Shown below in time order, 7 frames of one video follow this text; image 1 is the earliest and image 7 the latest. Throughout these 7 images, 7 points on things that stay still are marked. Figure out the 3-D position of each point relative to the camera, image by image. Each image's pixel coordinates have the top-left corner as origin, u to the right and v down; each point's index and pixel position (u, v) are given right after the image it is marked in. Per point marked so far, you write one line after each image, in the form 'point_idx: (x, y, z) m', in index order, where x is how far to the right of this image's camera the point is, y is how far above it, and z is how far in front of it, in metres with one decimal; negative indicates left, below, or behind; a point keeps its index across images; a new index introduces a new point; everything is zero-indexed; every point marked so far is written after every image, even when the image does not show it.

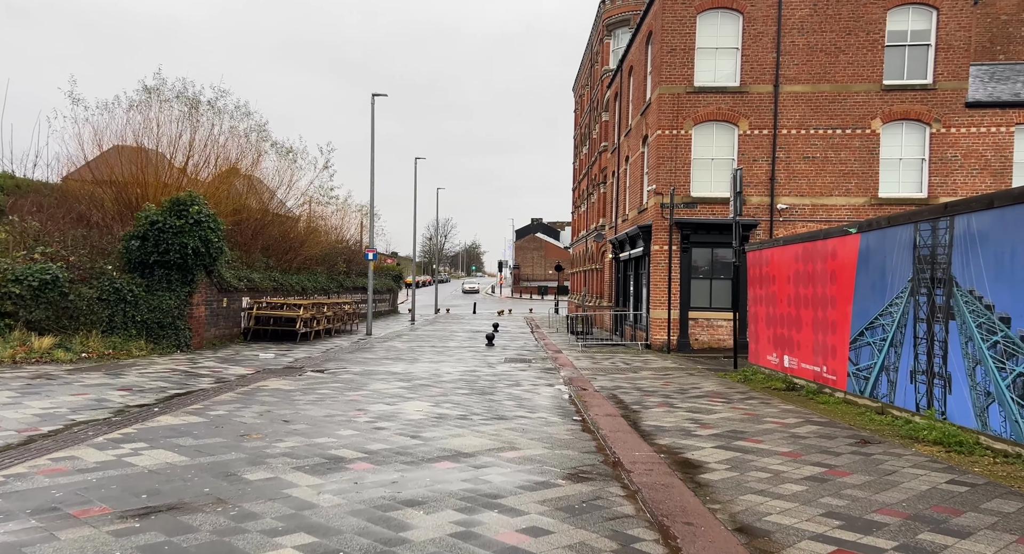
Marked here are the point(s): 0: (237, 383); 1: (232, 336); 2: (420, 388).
0: (-3.7, -1.4, +11.7) m
1: (-6.3, -1.3, +19.5) m
2: (-1.3, -1.6, +12.2) m
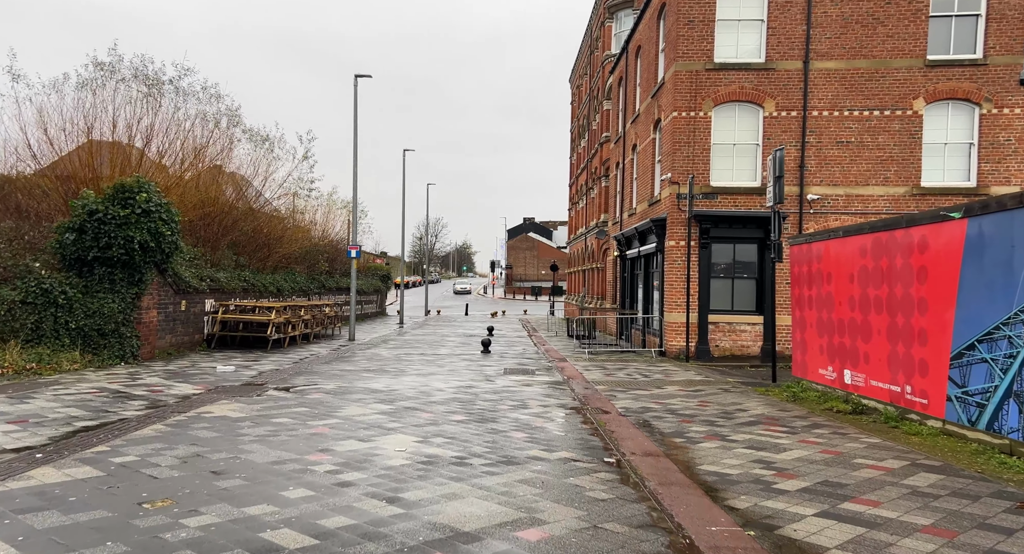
0: (-3.6, -1.4, +9.4) m
1: (-6.4, -1.3, +17.2) m
2: (-1.2, -1.5, +9.9) m
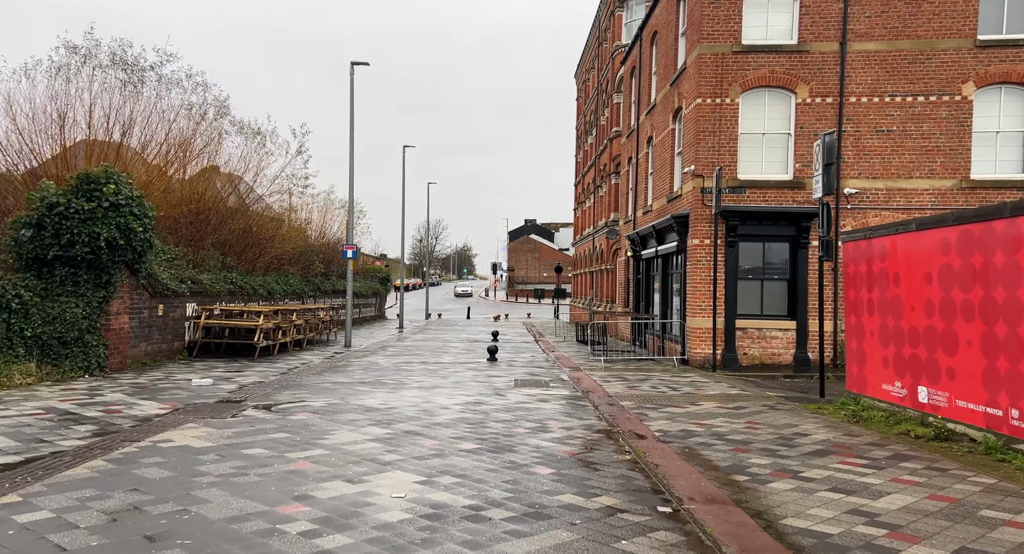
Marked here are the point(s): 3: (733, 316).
0: (-3.4, -1.4, +7.8) m
1: (-6.2, -1.4, +15.6) m
2: (-1.0, -1.5, +8.4) m
3: (+4.4, -0.8, +17.5) m
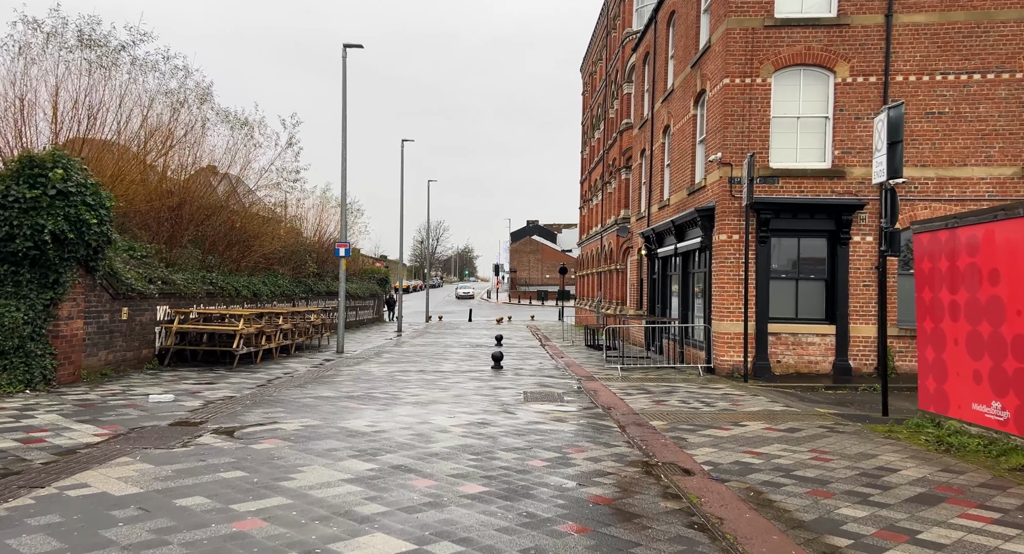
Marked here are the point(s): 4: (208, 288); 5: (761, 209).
0: (-3.3, -1.4, +6.1) m
1: (-6.0, -1.4, +13.9) m
2: (-0.9, -1.5, +6.6) m
3: (+4.6, -0.8, +15.7) m
4: (-6.1, -0.2, +17.4) m
5: (+4.4, +1.2, +15.5) m
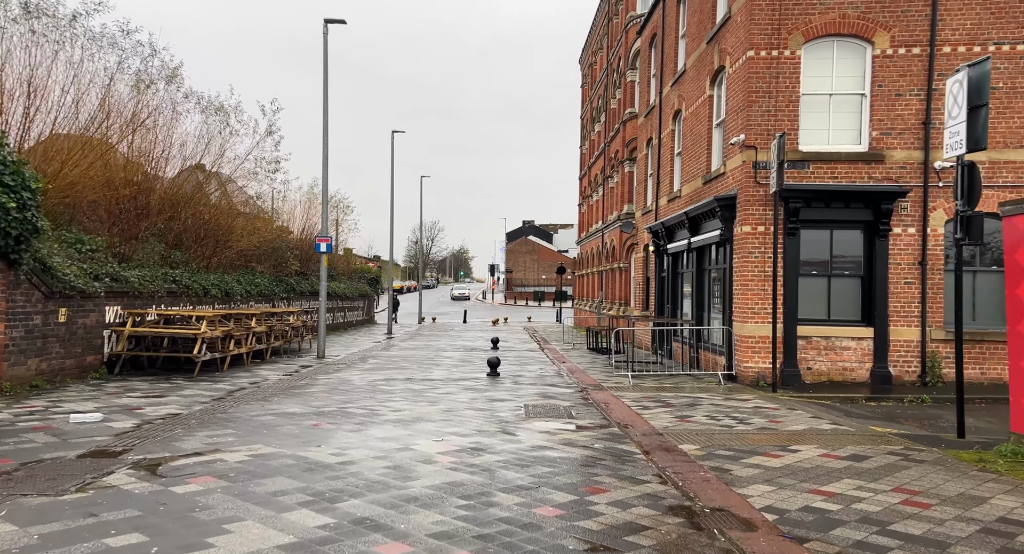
0: (-3.3, -1.3, +4.3) m
1: (-6.1, -1.3, +12.1) m
2: (-0.9, -1.4, +4.8) m
3: (+4.5, -0.7, +14.0) m
4: (-6.2, -0.2, +15.6) m
5: (+4.4, +1.3, +13.8) m
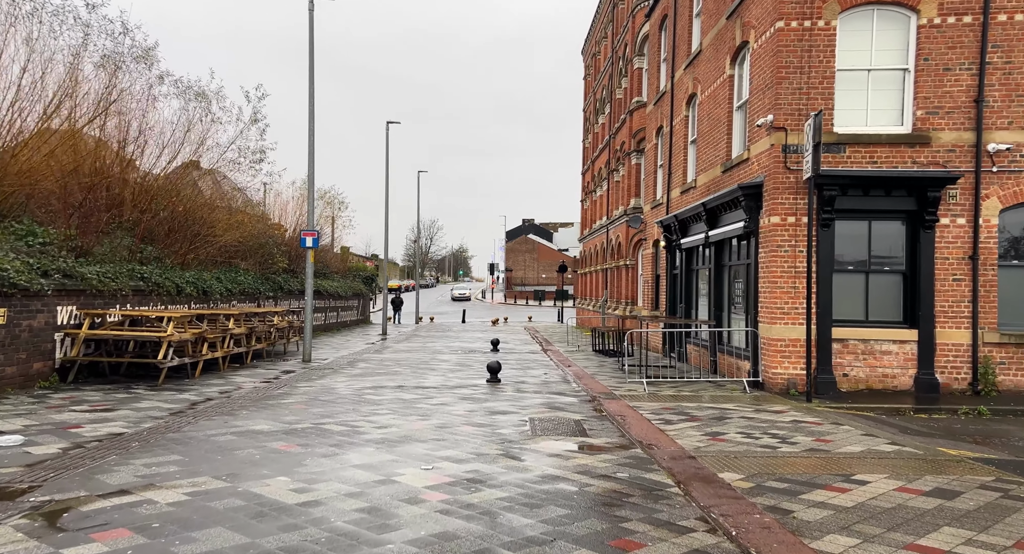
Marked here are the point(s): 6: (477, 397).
0: (-3.3, -1.3, +2.8) m
1: (-6.0, -1.2, +10.6) m
2: (-0.8, -1.4, +3.4) m
3: (+4.6, -0.7, +12.5) m
4: (-6.1, -0.1, +14.1) m
5: (+4.4, +1.3, +12.3) m
6: (-0.5, -1.7, +11.9) m
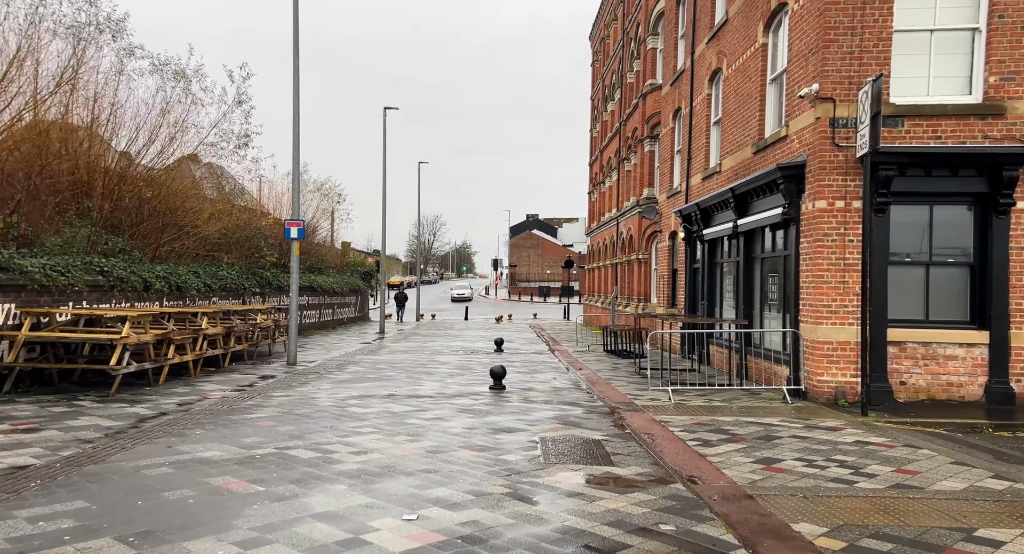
0: (-3.2, -1.2, +1.2) m
1: (-5.9, -1.2, +9.0) m
2: (-0.8, -1.4, +1.7) m
3: (+4.7, -0.6, +10.8) m
4: (-6.0, 0.0, +12.5) m
5: (+4.5, +1.4, +10.6) m
6: (-0.4, -1.6, +10.2) m
